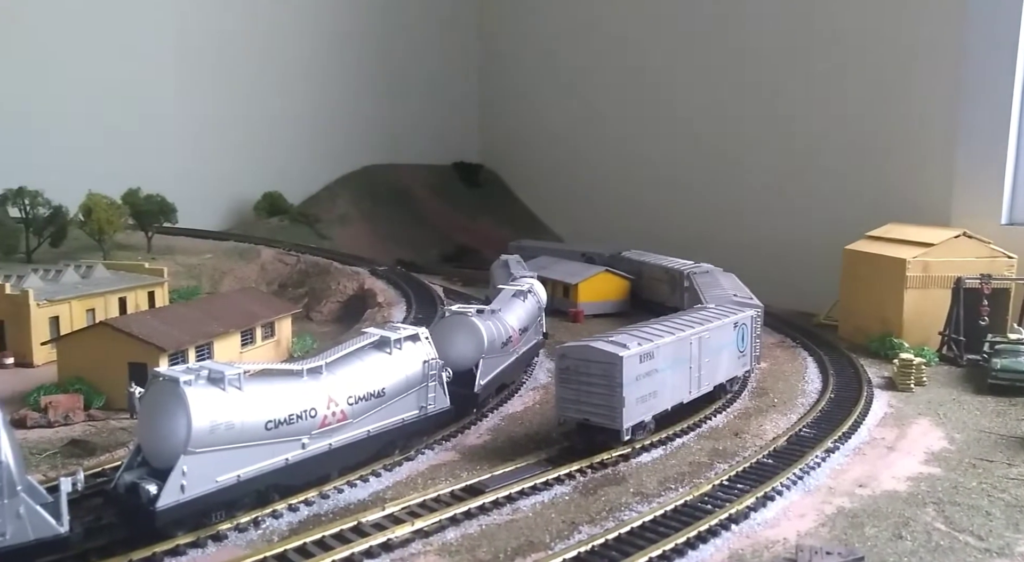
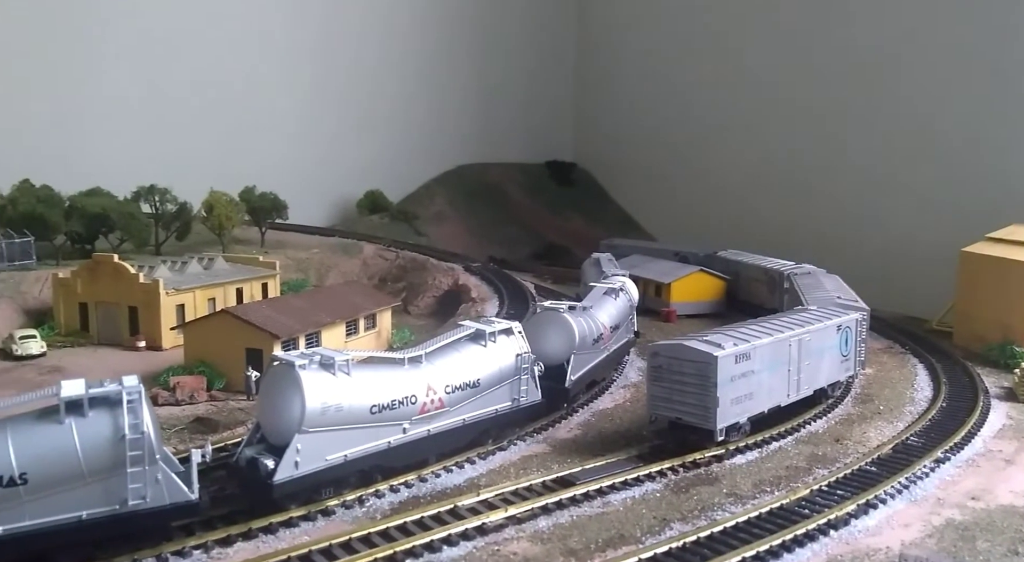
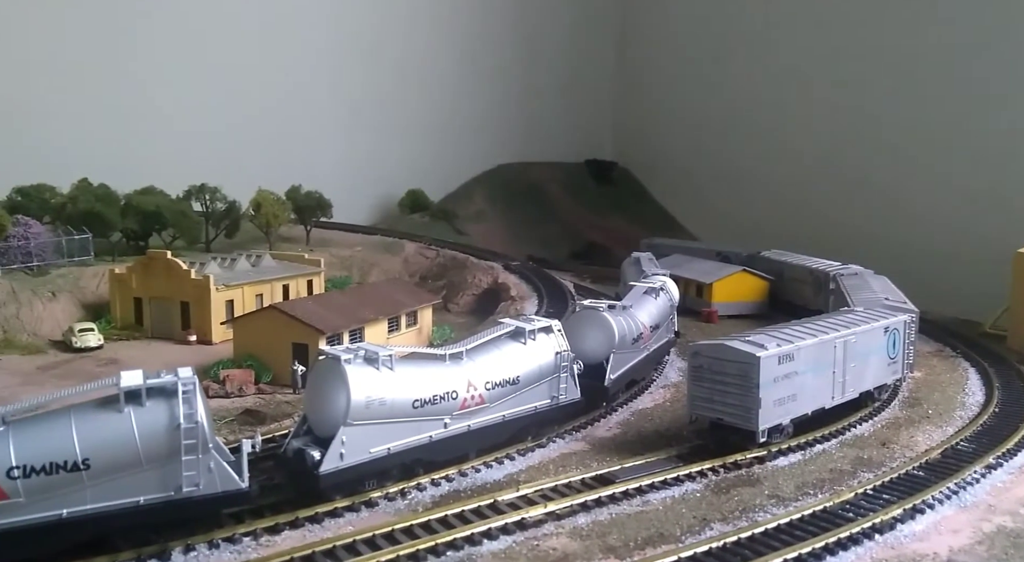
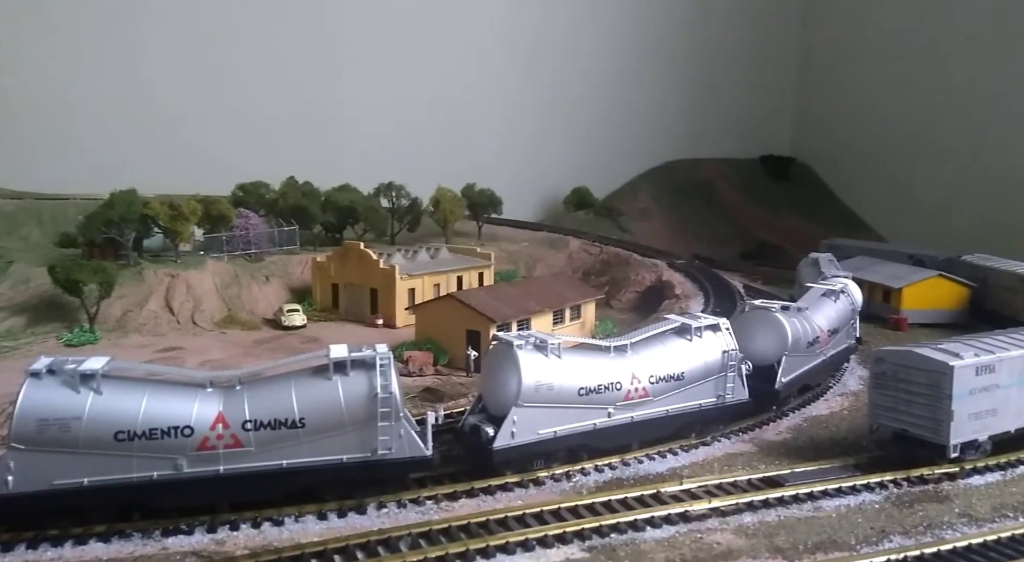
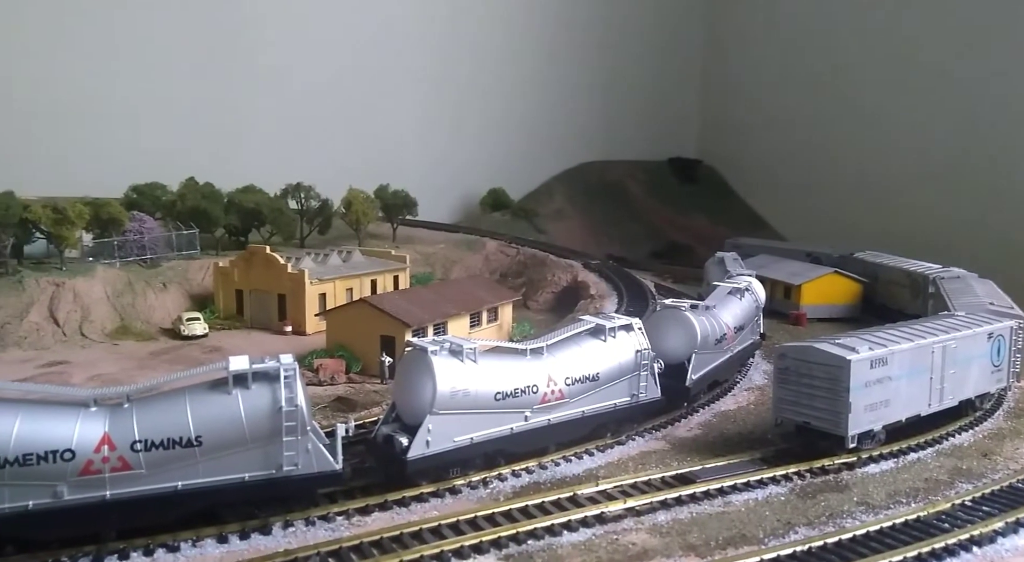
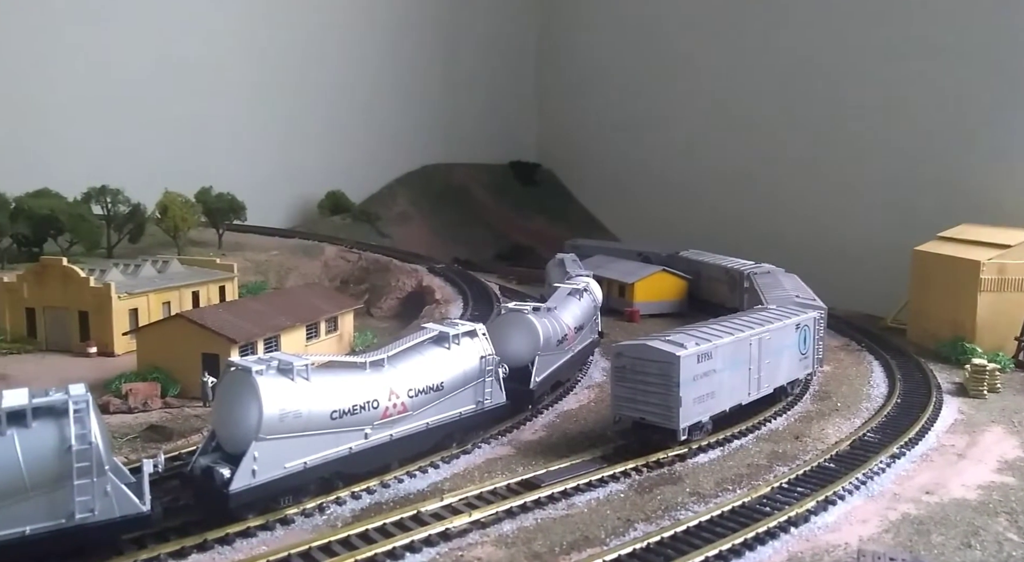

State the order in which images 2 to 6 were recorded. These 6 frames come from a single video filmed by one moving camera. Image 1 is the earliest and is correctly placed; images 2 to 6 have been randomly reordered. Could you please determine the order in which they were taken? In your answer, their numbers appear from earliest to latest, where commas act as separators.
6, 2, 3, 5, 4
